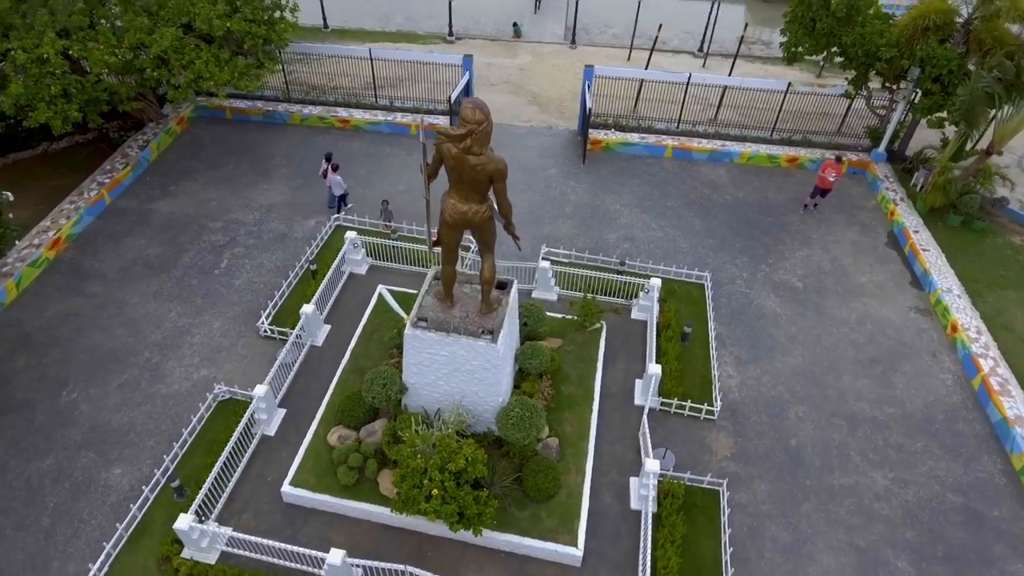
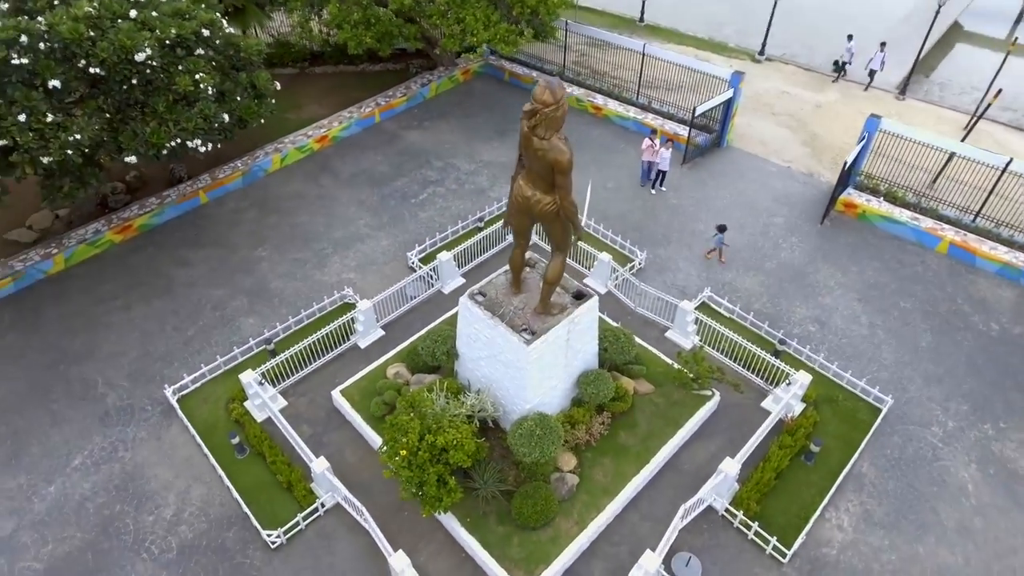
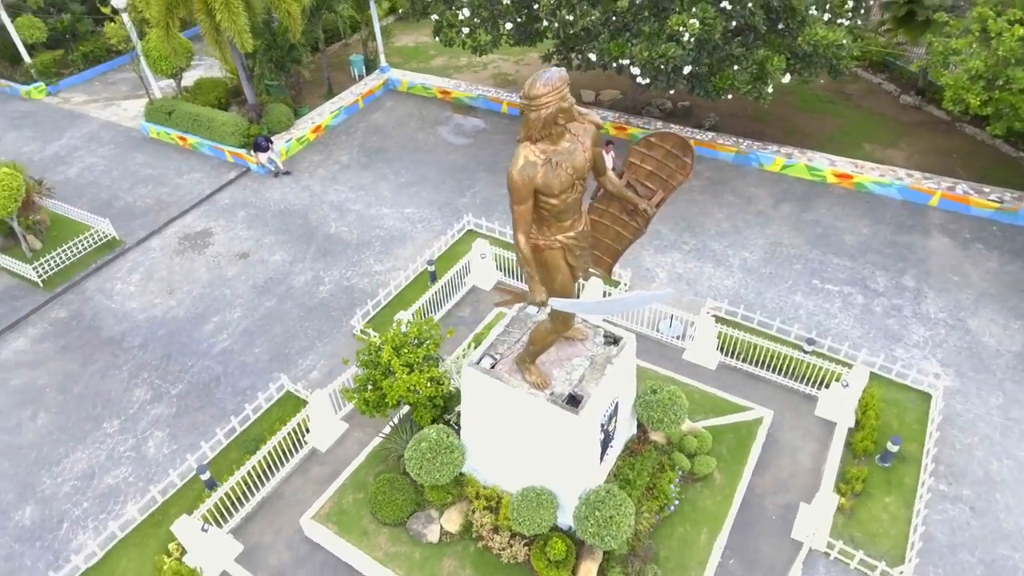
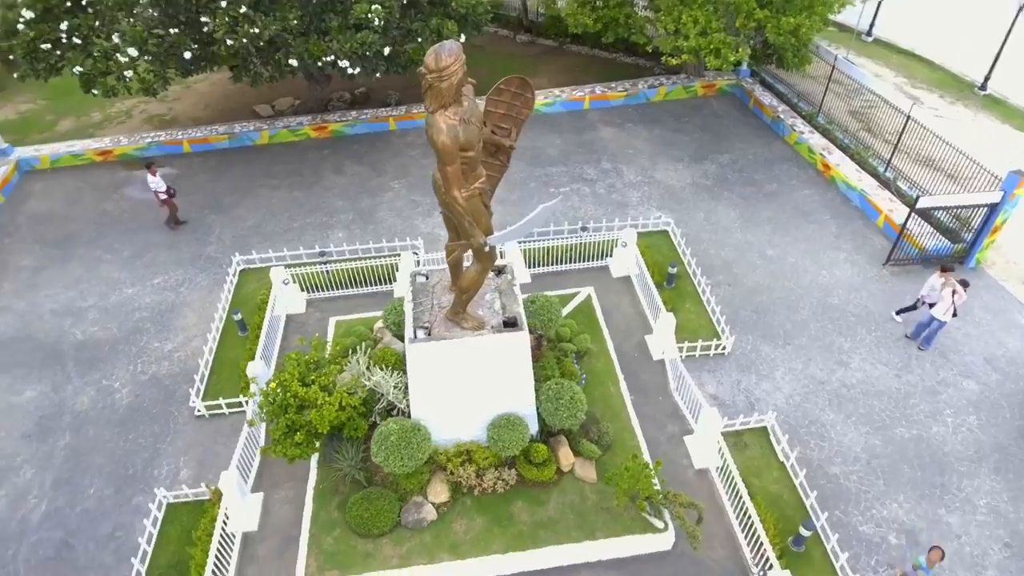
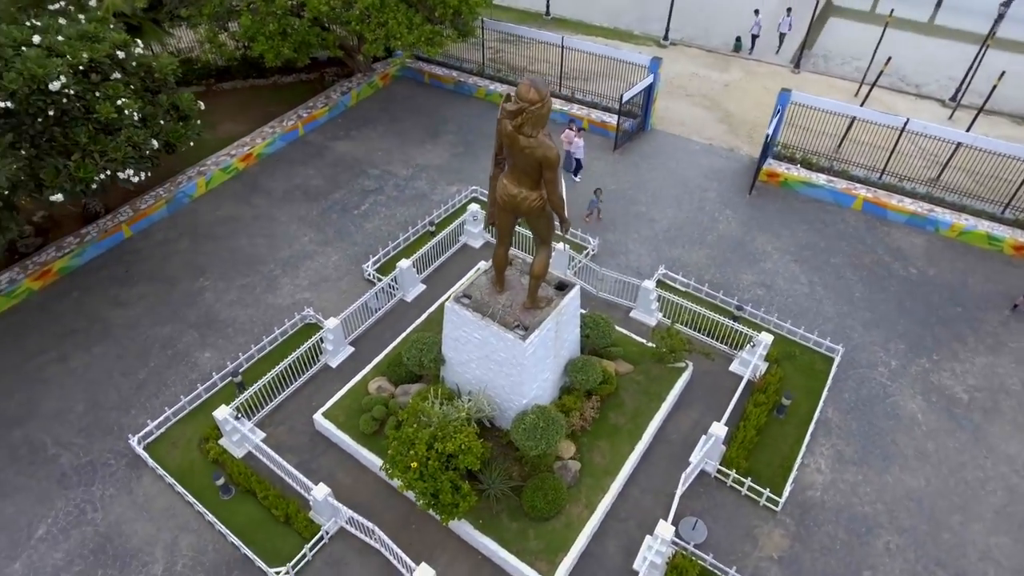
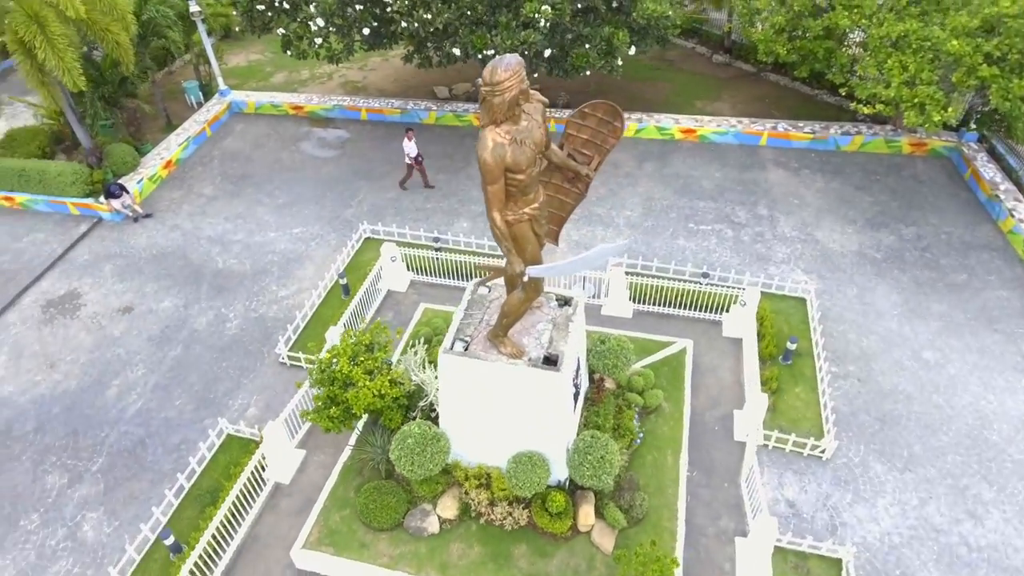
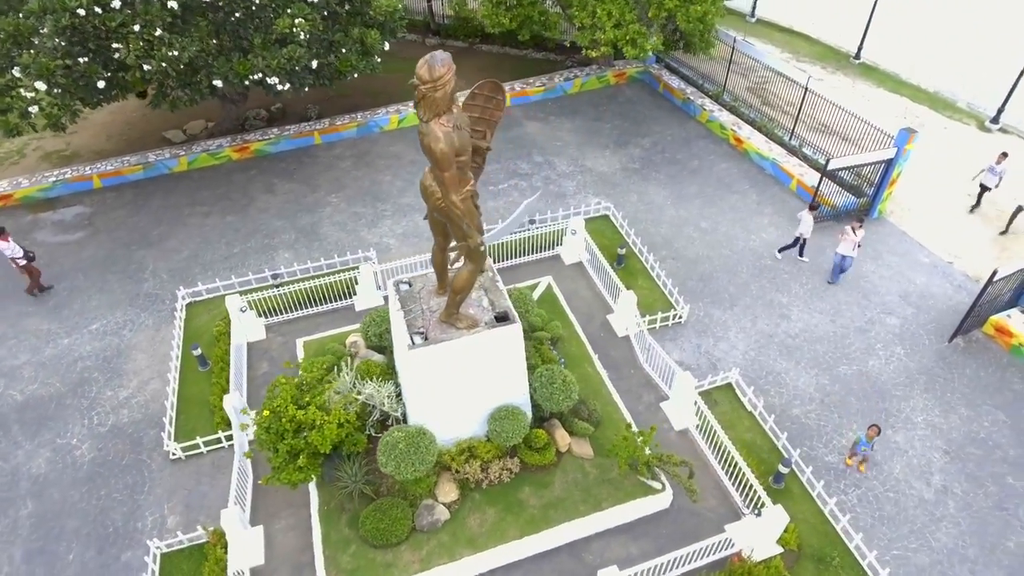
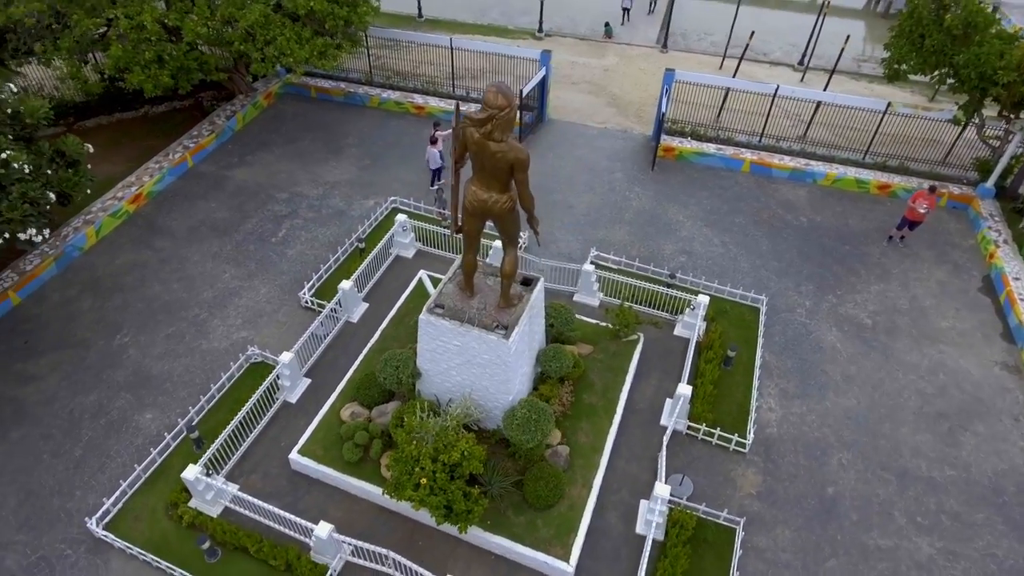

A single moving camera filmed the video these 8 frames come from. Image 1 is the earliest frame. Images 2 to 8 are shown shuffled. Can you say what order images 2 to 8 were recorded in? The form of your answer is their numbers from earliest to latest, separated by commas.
8, 5, 2, 7, 4, 6, 3
